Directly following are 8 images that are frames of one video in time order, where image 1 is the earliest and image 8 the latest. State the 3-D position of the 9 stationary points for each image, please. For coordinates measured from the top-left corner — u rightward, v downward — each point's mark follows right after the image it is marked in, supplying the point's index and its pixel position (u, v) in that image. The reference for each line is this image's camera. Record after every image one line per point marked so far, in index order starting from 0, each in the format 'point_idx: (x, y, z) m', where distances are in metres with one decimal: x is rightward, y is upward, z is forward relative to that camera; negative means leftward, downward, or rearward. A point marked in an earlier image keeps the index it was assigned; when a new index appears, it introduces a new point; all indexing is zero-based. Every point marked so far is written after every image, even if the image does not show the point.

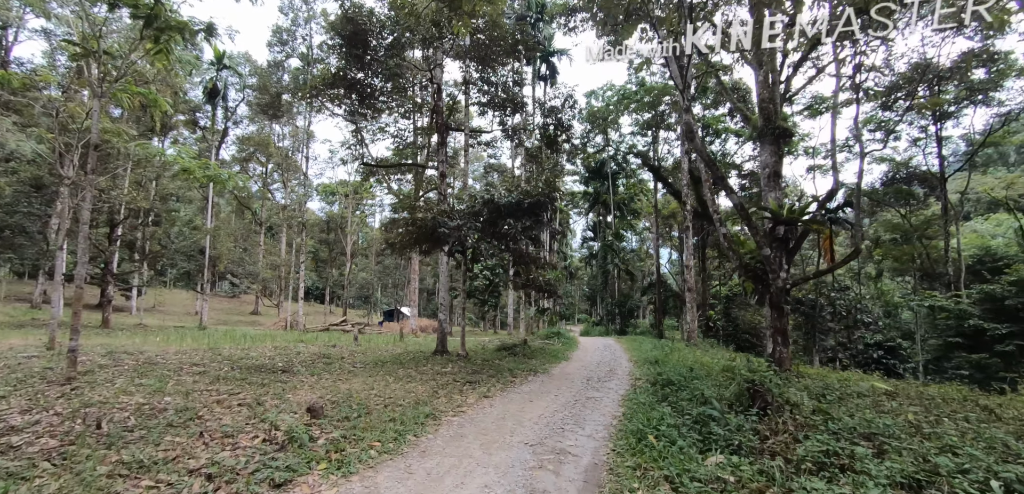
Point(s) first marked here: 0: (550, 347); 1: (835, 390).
0: (+1.1, -3.0, +14.2) m
1: (+3.9, -1.7, +5.7) m
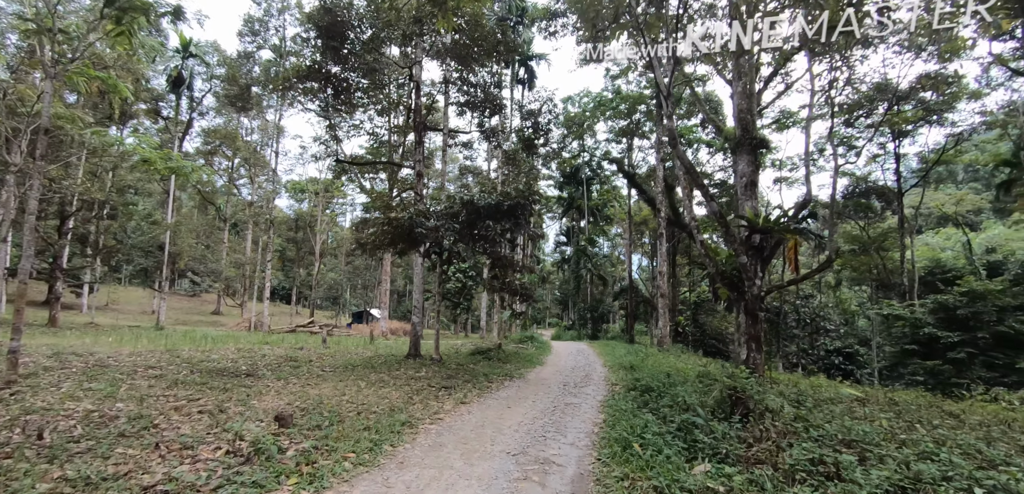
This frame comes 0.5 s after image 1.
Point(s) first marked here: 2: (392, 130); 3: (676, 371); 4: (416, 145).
0: (+0.3, -3.1, +14.1) m
1: (+3.7, -1.8, +5.7) m
2: (-3.7, +3.6, +14.5) m
3: (+2.8, -2.1, +7.9) m
4: (-2.5, +2.7, +12.2) m
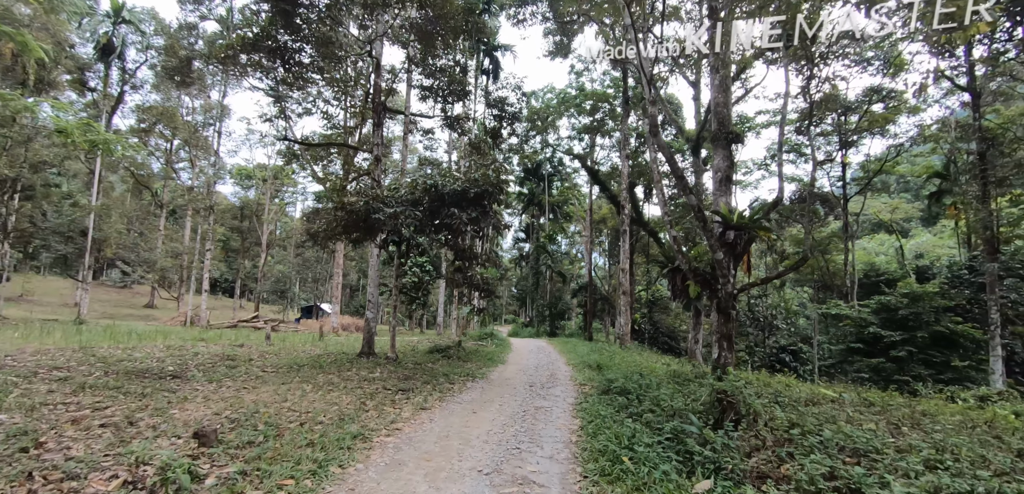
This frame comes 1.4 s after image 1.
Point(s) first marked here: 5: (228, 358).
0: (-0.8, -2.9, +13.5) m
1: (+3.3, -1.8, +5.5) m
2: (-4.7, +3.9, +13.5) m
3: (+2.2, -2.0, +7.6) m
4: (-3.4, +2.9, +11.4) m
5: (-6.0, -2.3, +9.8) m
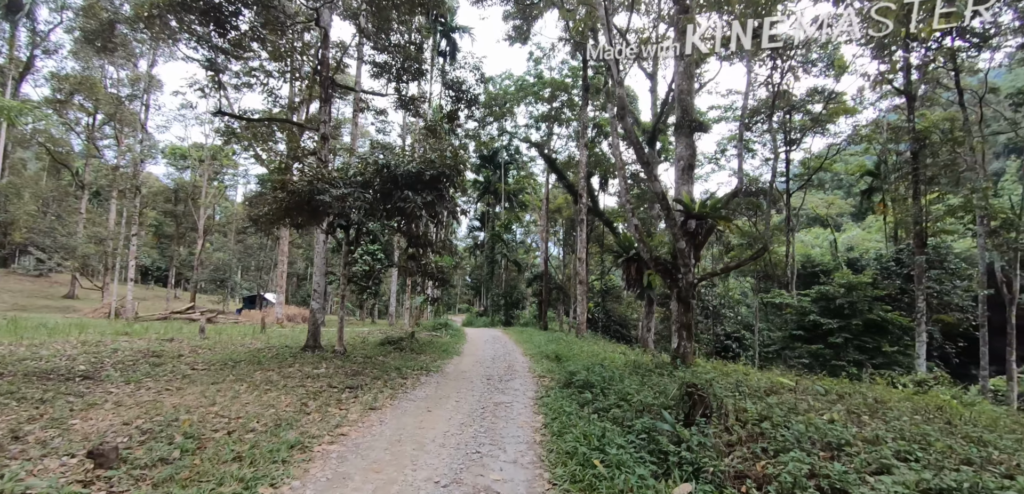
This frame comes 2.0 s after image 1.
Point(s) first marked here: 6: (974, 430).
0: (-2.1, -2.6, +13.1) m
1: (+2.8, -1.7, +5.5) m
2: (-5.9, +4.3, +12.5) m
3: (+1.5, -1.8, +7.5) m
4: (-4.3, +3.2, +10.6) m
5: (-6.8, -2.0, +8.9) m
6: (+4.1, -1.6, +4.2) m
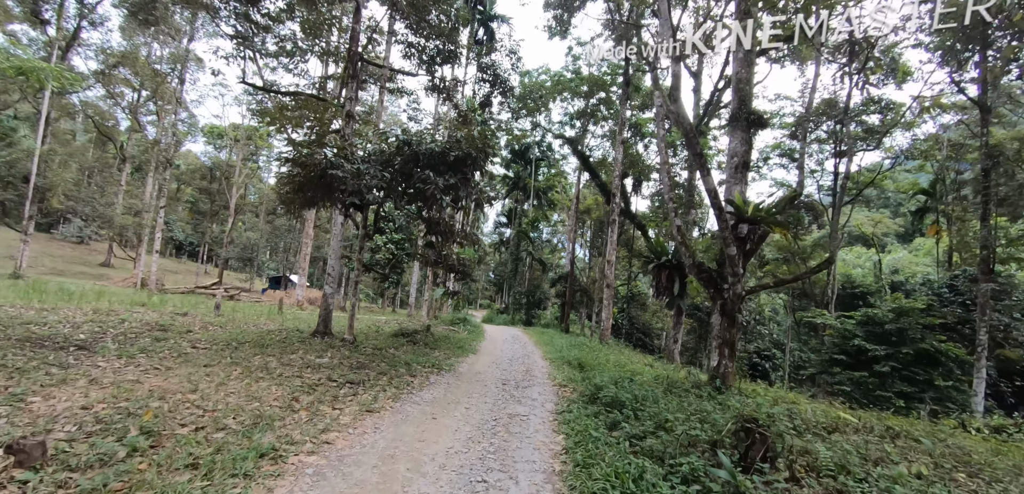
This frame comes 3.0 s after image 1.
0: (-1.6, -2.4, +12.6) m
1: (+3.0, -1.8, +4.7) m
2: (-4.9, +4.8, +12.2) m
3: (+1.8, -1.9, +6.7) m
4: (-3.5, +3.6, +10.1) m
5: (-6.5, -1.5, +8.6) m
6: (+4.2, -1.8, +3.3) m
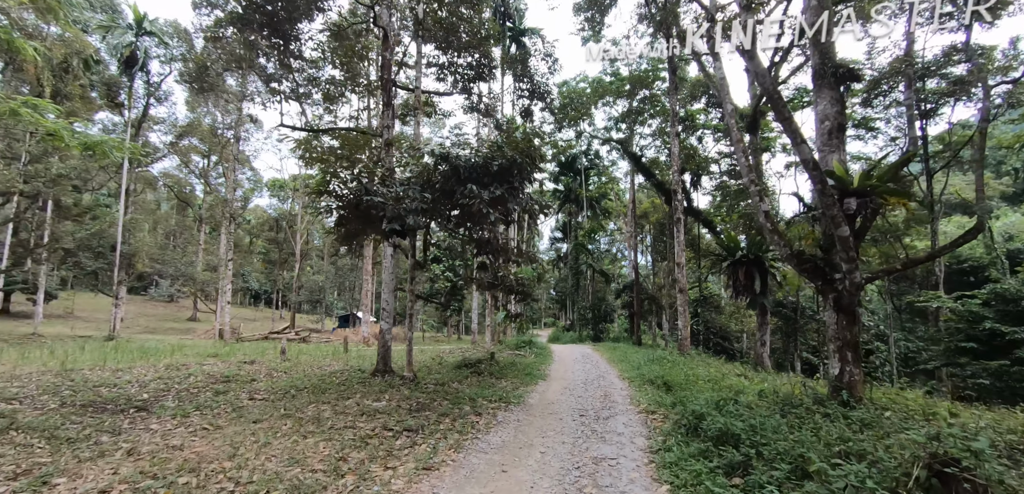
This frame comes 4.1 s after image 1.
0: (+0.2, -2.8, +11.8) m
1: (+3.6, -1.5, +3.5) m
2: (-3.9, +3.9, +12.1) m
3: (+2.7, -1.8, +5.7) m
4: (-2.7, +2.9, +9.9) m
5: (-5.2, -2.4, +8.5) m
6: (+4.7, -1.4, +2.0) m
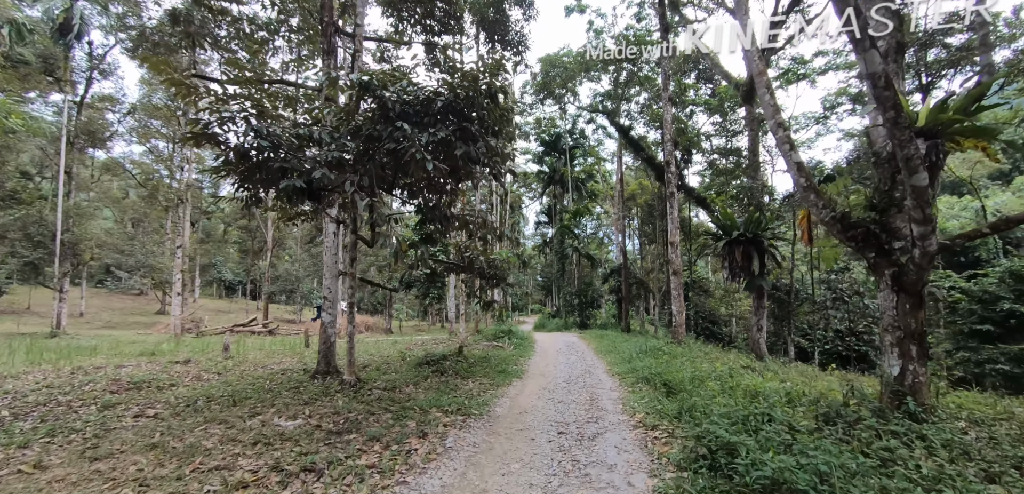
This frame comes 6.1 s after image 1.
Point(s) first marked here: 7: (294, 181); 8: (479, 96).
0: (-0.4, -2.4, +10.5) m
1: (+3.3, -1.2, +2.2) m
2: (-4.6, +4.3, +10.5) m
3: (+2.3, -1.4, +4.4) m
4: (-3.3, +3.3, +8.3) m
5: (-5.7, -2.1, +7.0) m
6: (+4.4, -1.1, +0.7) m
7: (-2.1, +0.6, +5.4) m
8: (-0.3, +1.7, +5.9) m
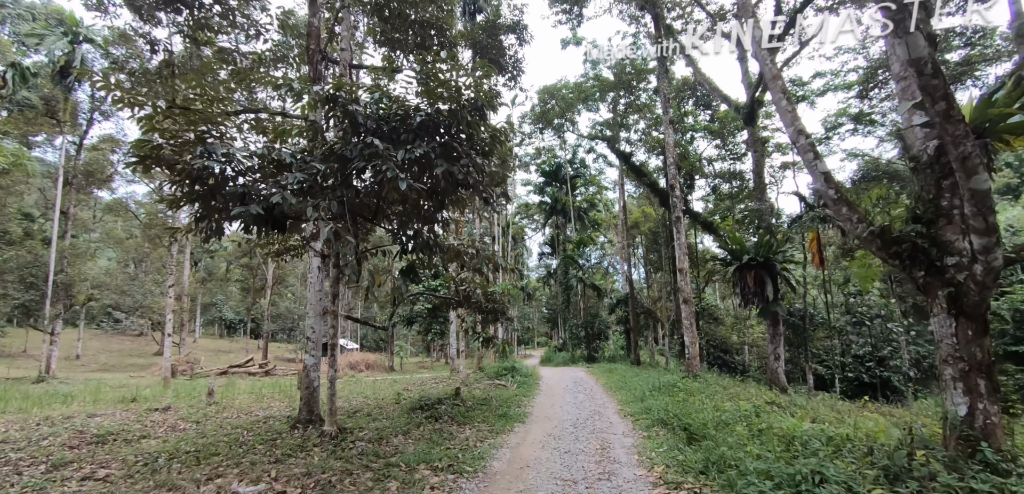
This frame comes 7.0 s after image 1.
0: (-0.3, -3.0, +9.8) m
1: (+3.3, -1.2, +1.6) m
2: (-4.7, +3.5, +10.3) m
3: (+2.3, -1.6, +3.7) m
4: (-3.4, +2.7, +8.0) m
5: (-5.7, -2.6, +6.3) m
6: (+4.4, -1.0, +0.1) m
7: (-2.2, +0.2, +5.0) m
8: (-0.4, +1.3, +5.5) m
